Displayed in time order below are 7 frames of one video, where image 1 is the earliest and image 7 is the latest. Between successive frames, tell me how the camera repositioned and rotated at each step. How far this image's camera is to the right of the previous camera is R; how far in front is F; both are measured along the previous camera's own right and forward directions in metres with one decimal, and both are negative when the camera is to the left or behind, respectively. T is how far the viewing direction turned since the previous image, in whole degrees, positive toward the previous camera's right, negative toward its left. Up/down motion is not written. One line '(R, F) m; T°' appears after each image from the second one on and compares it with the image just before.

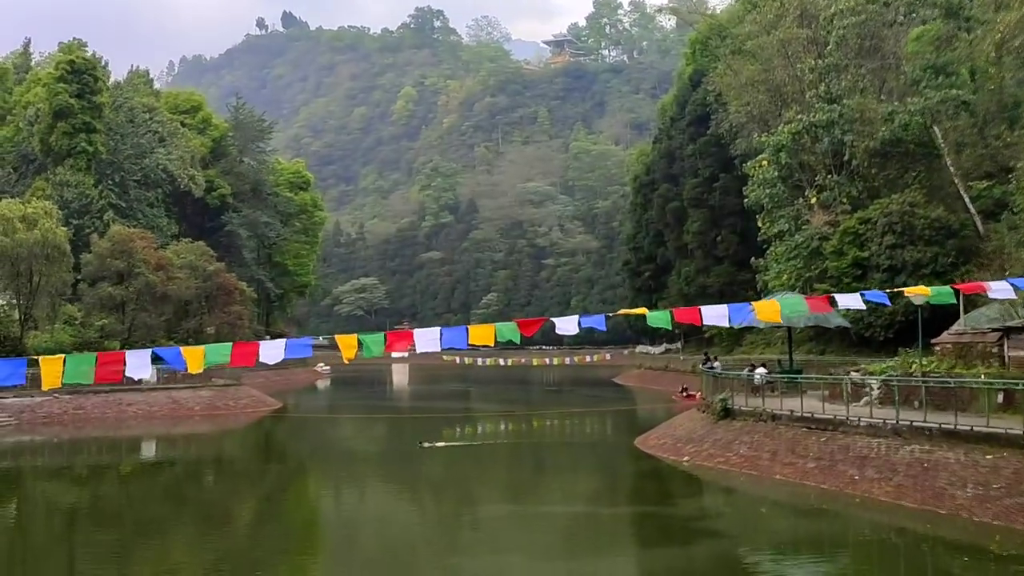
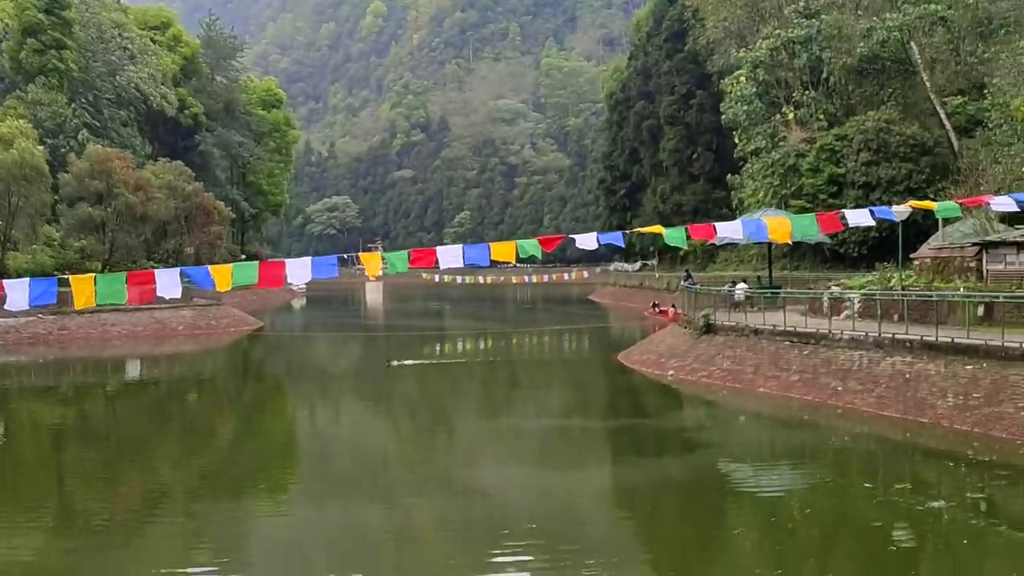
(-0.4, -0.1) m; +2°
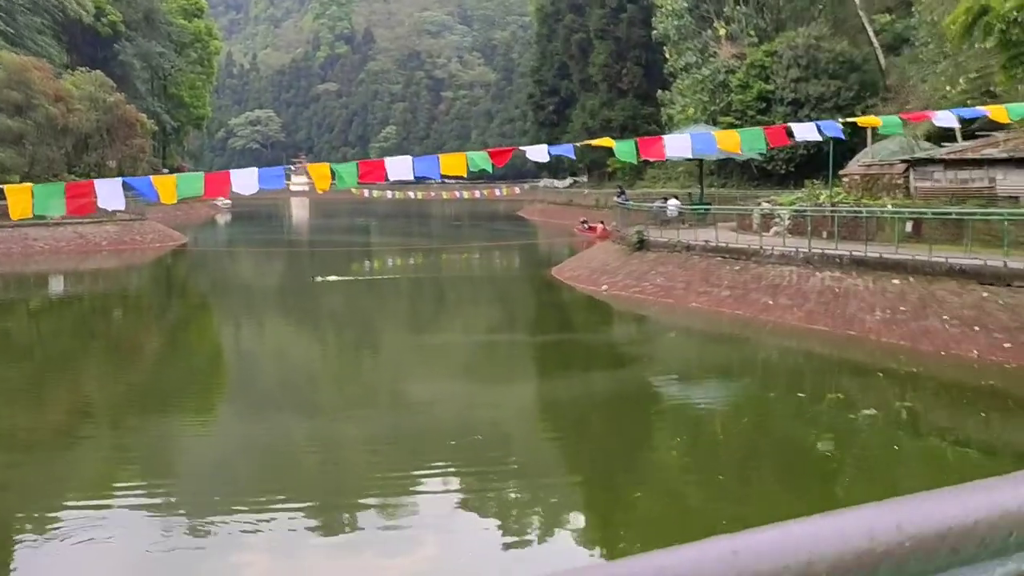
(-0.2, +0.1) m; +4°
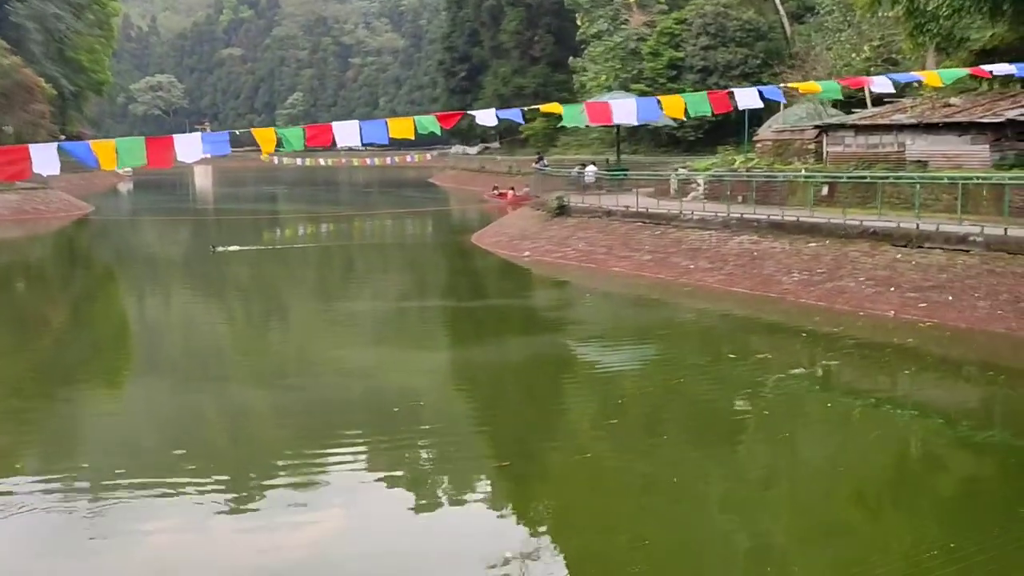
(-0.3, 0.0) m; +5°
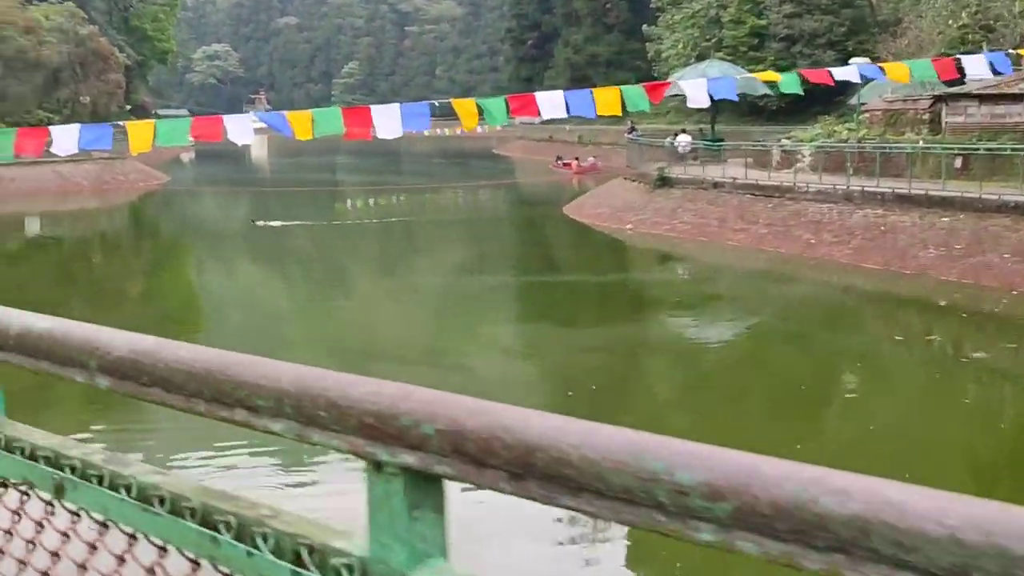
(-1.3, +0.3) m; -2°
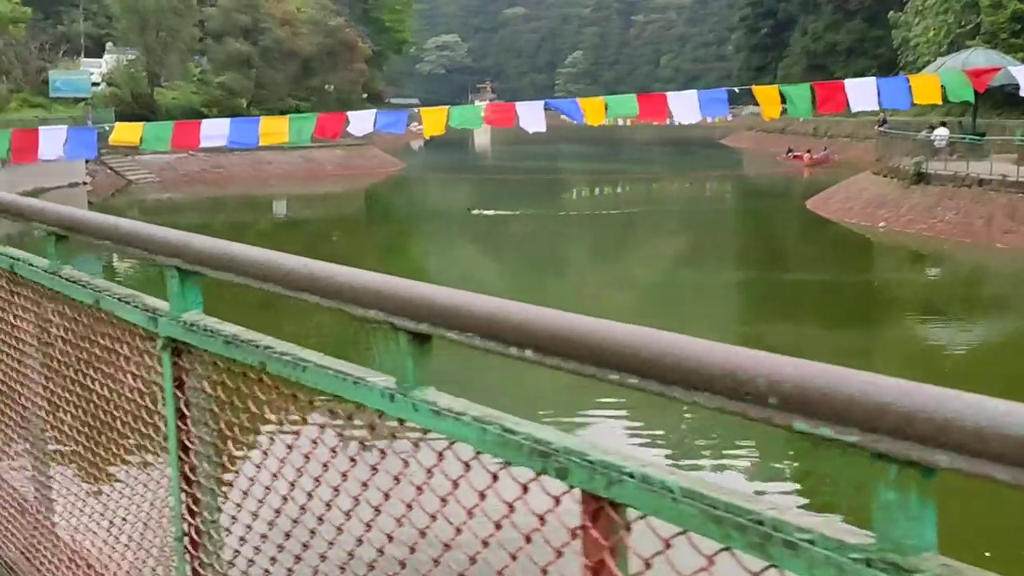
(-0.6, +0.3) m; -11°
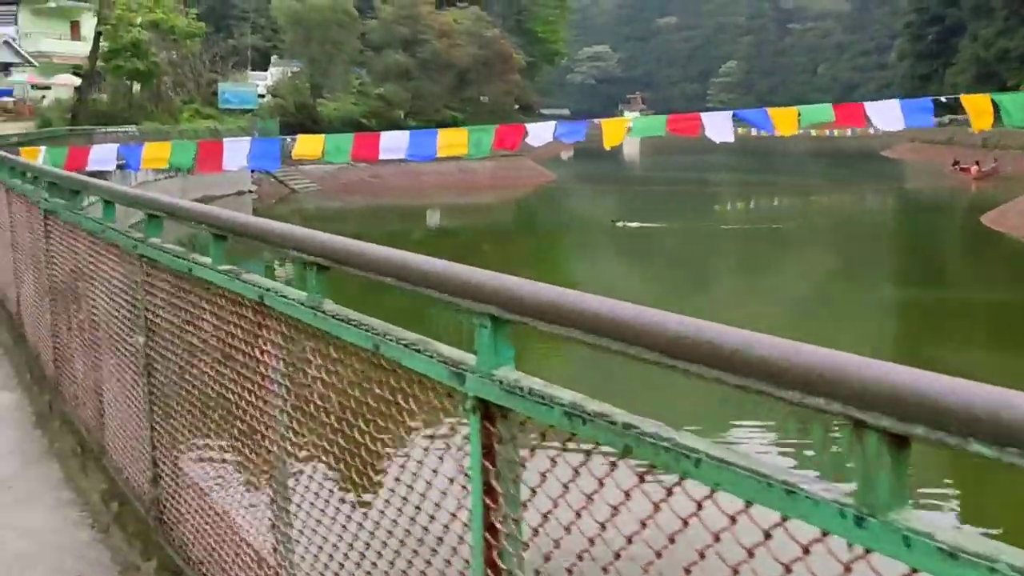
(-0.3, +0.2) m; -8°
